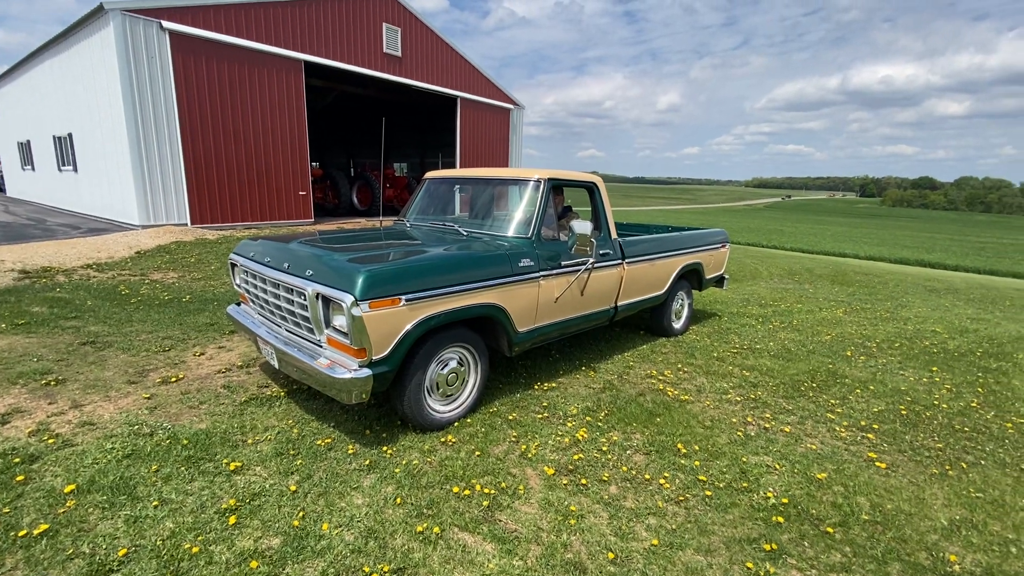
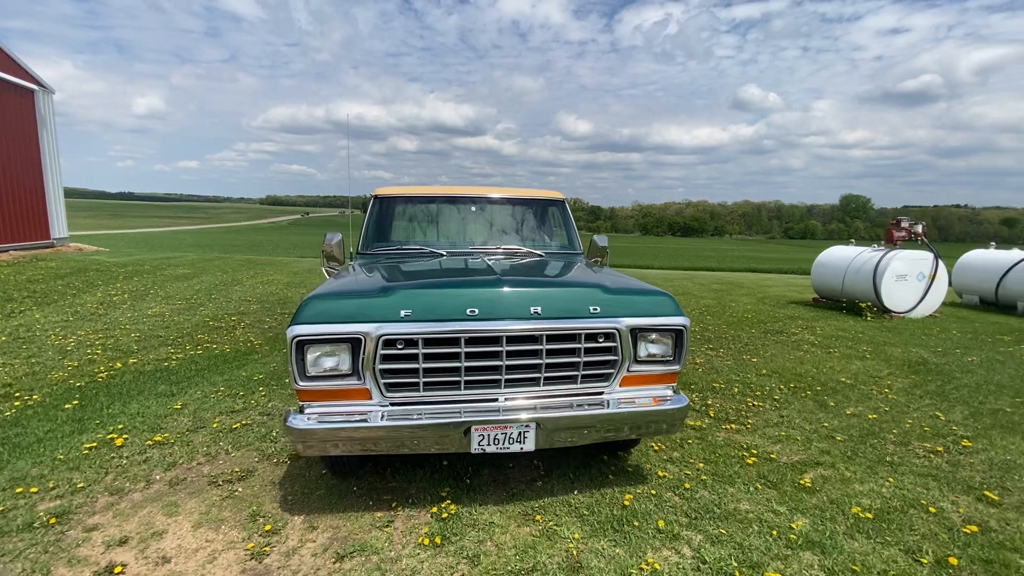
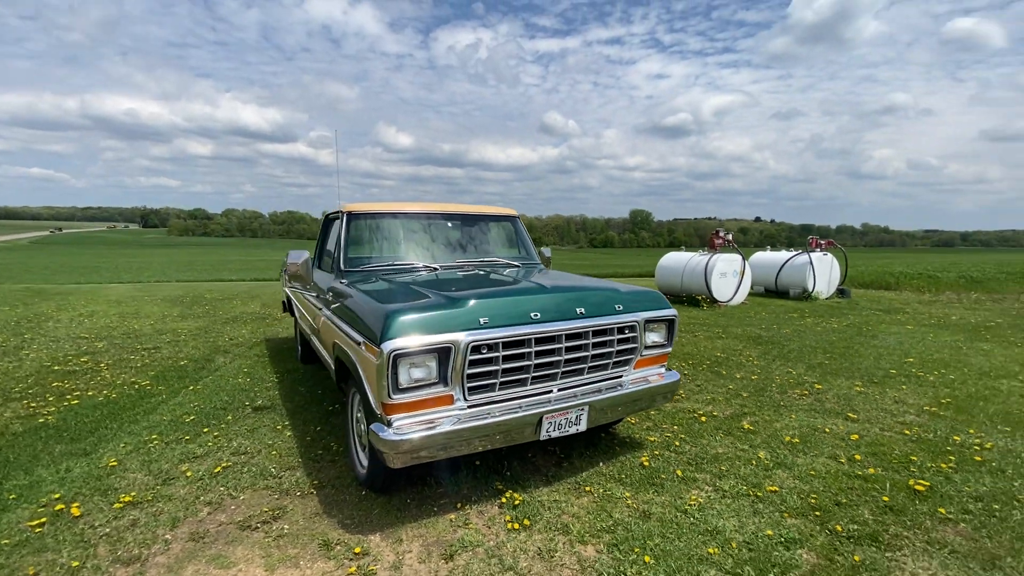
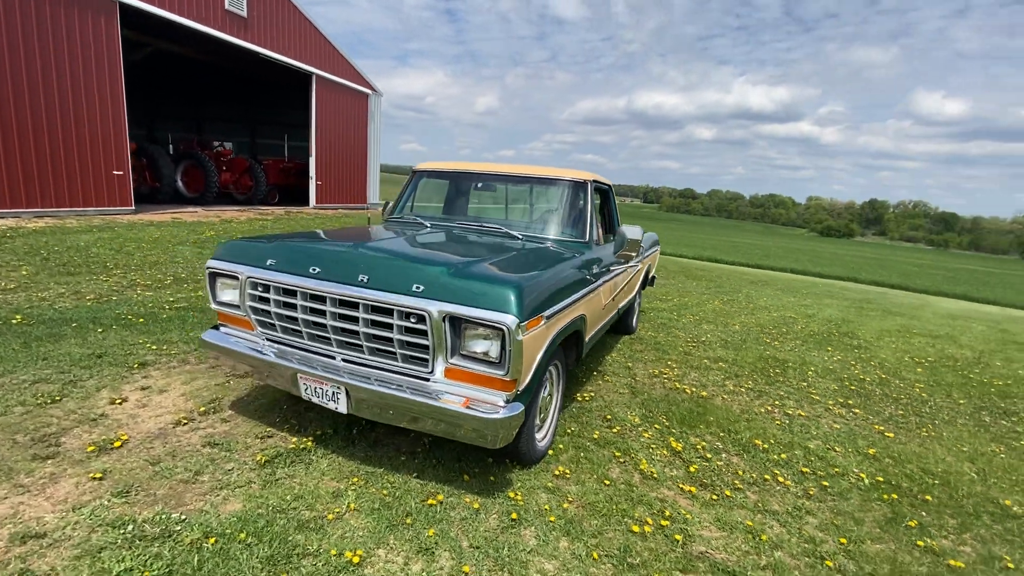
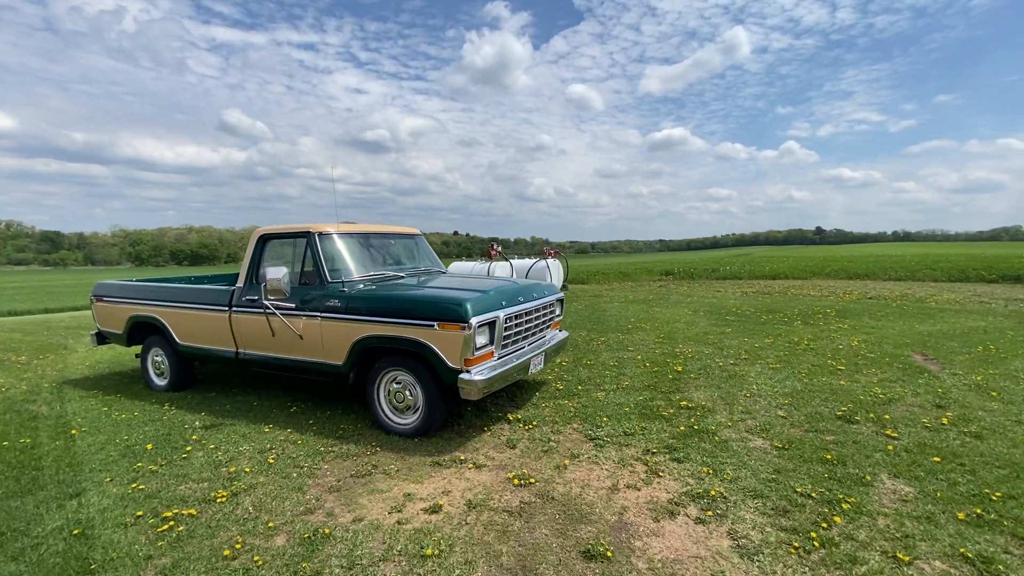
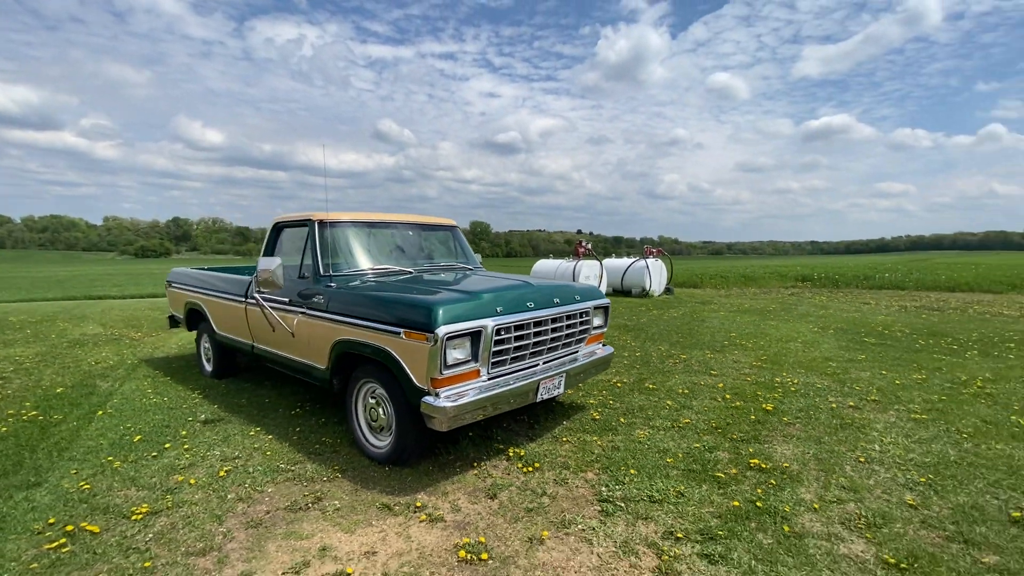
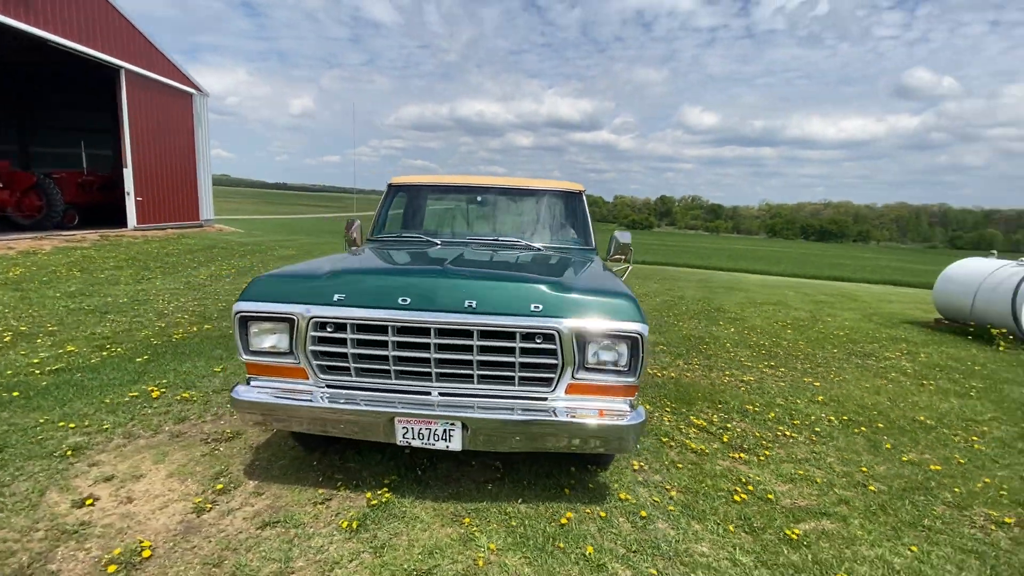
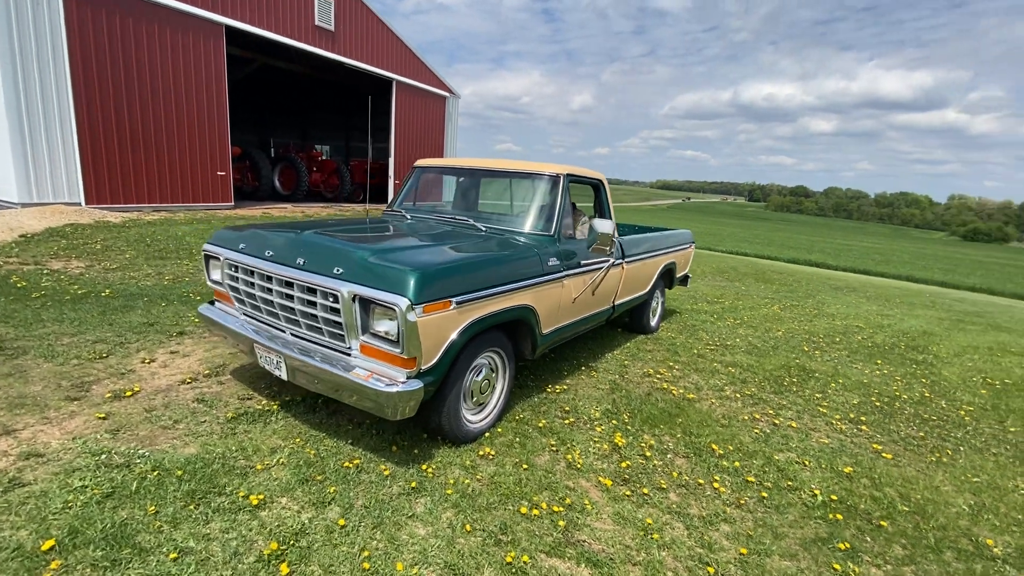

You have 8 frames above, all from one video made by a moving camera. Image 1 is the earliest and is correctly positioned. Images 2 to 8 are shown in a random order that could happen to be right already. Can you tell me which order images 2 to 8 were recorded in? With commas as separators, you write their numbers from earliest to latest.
8, 4, 7, 2, 3, 6, 5
